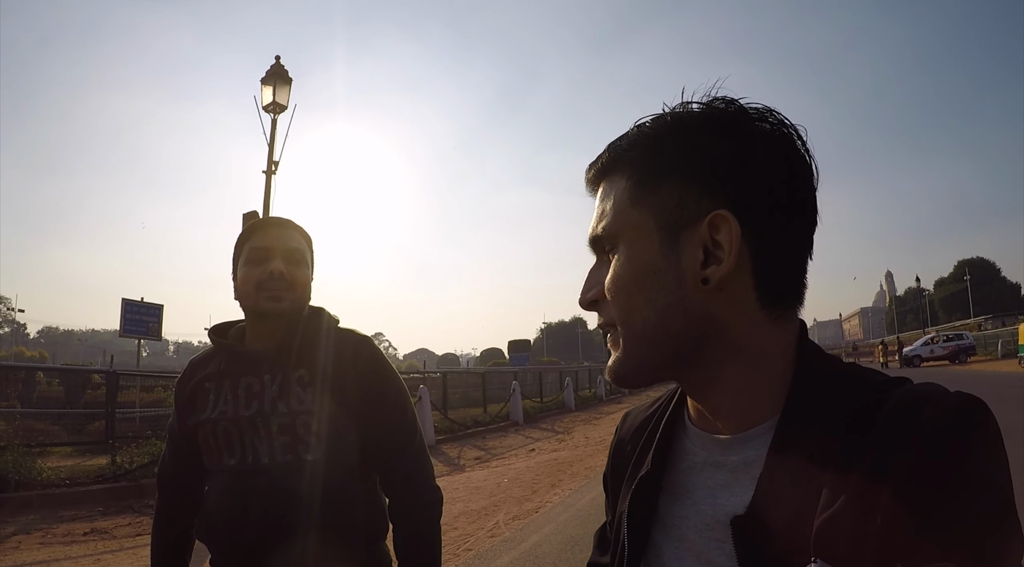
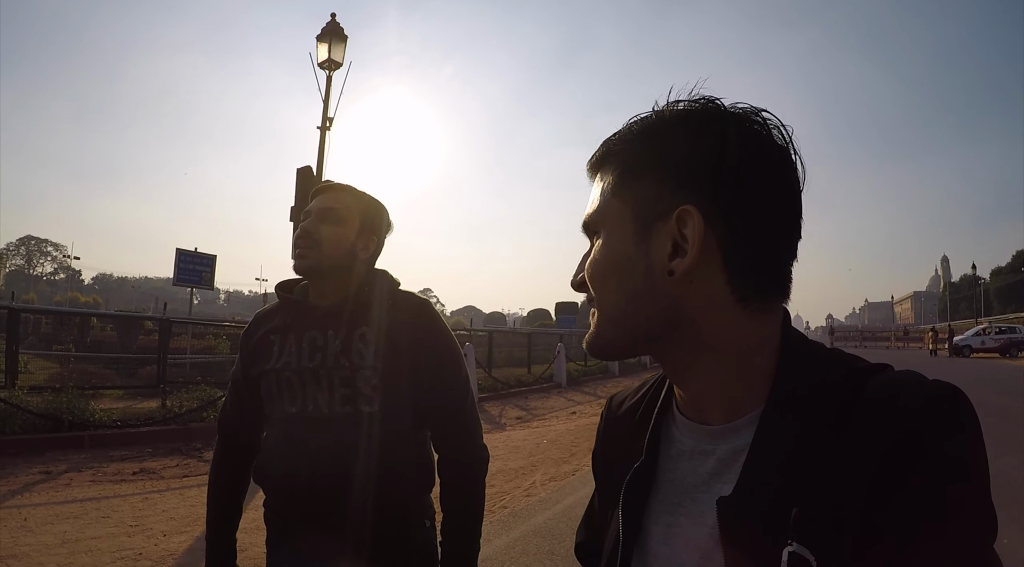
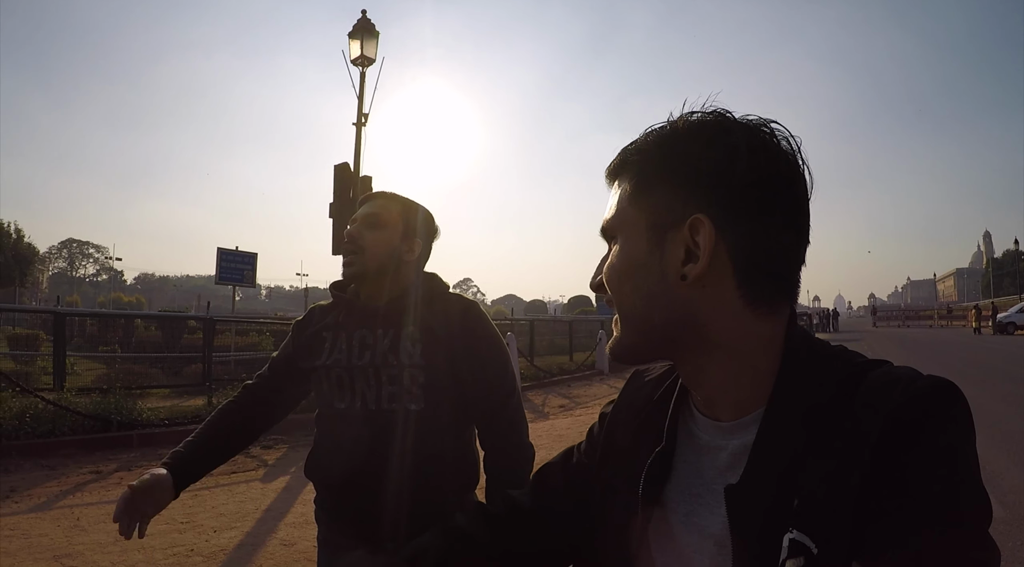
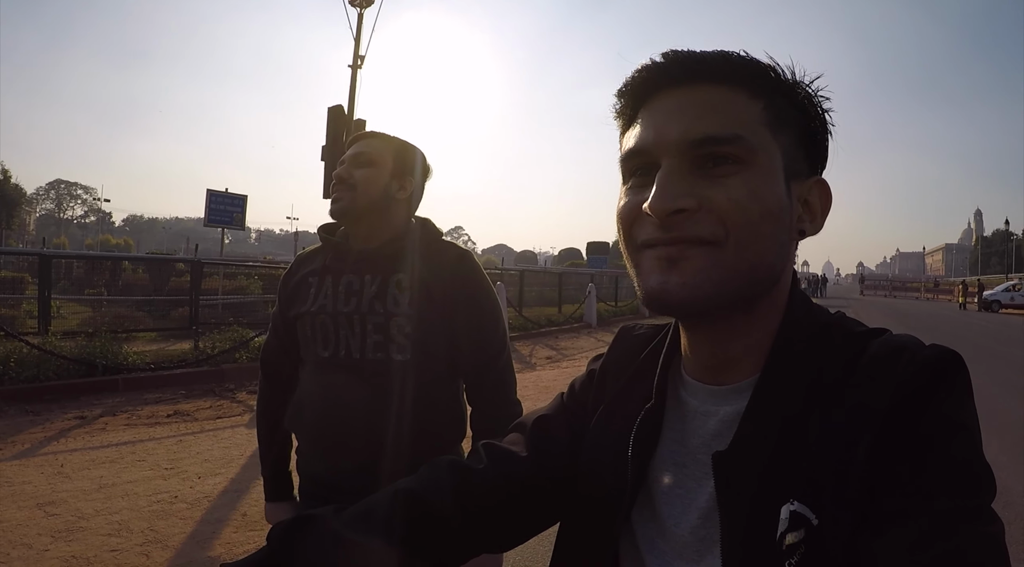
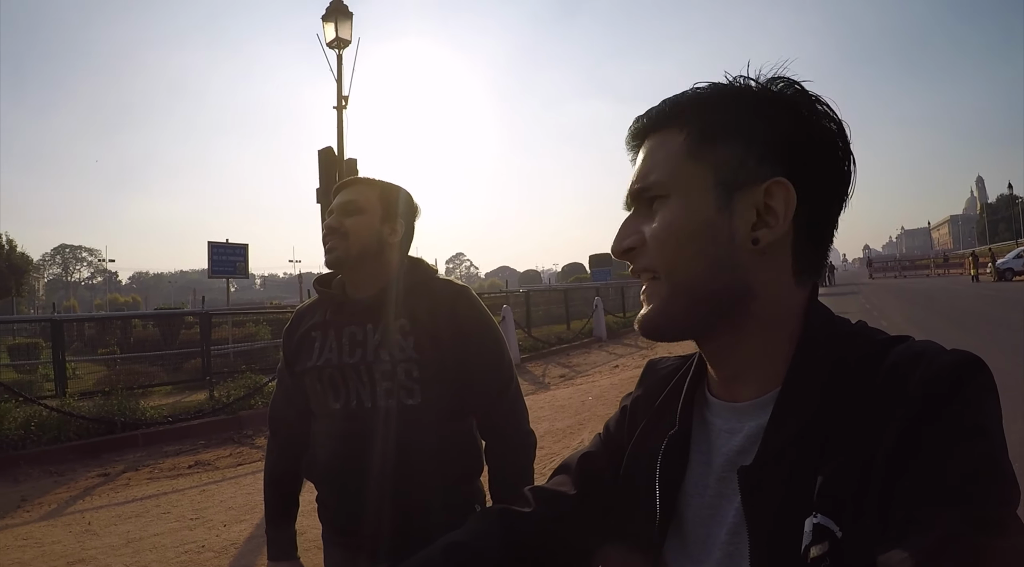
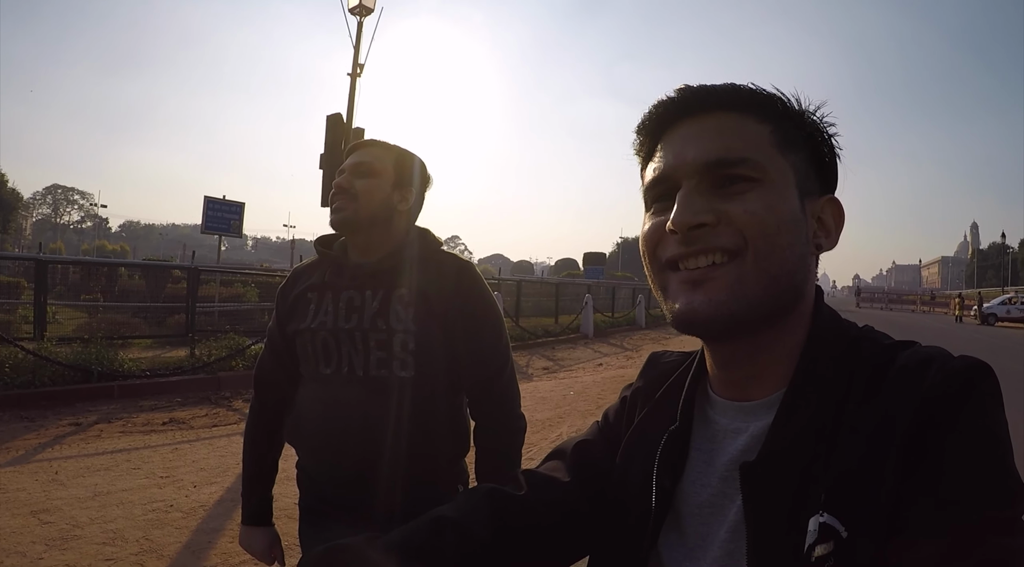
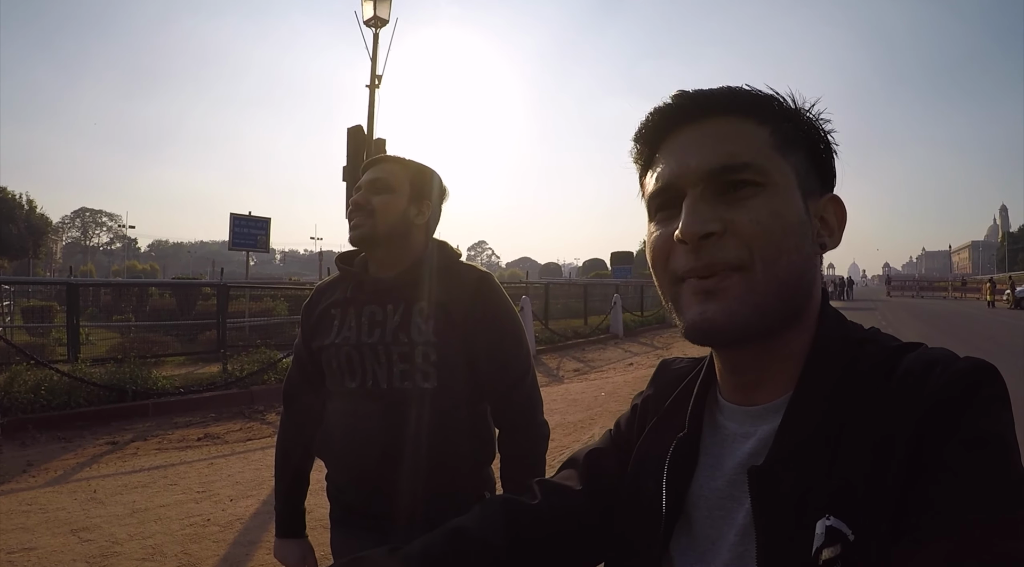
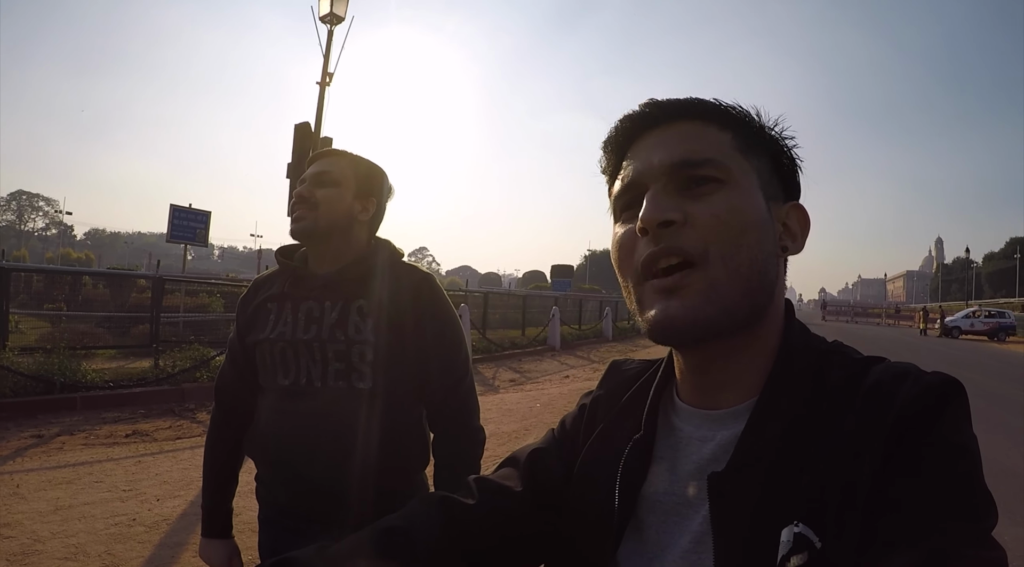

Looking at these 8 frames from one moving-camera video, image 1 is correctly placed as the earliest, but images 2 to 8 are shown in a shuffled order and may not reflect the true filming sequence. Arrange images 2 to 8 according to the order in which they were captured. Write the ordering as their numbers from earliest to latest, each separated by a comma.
2, 3, 4, 8, 5, 7, 6
